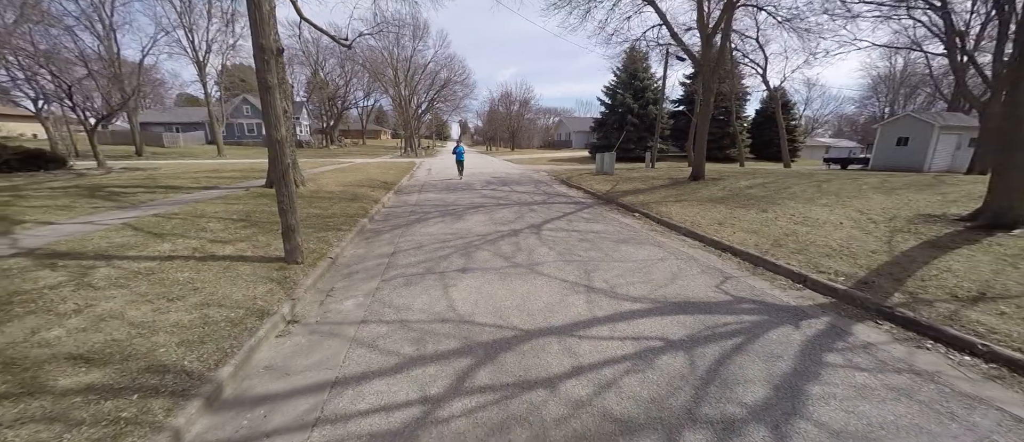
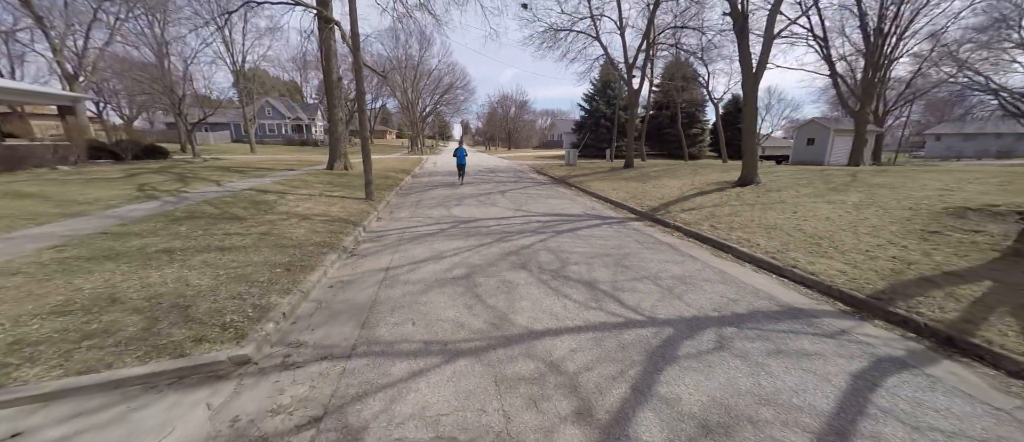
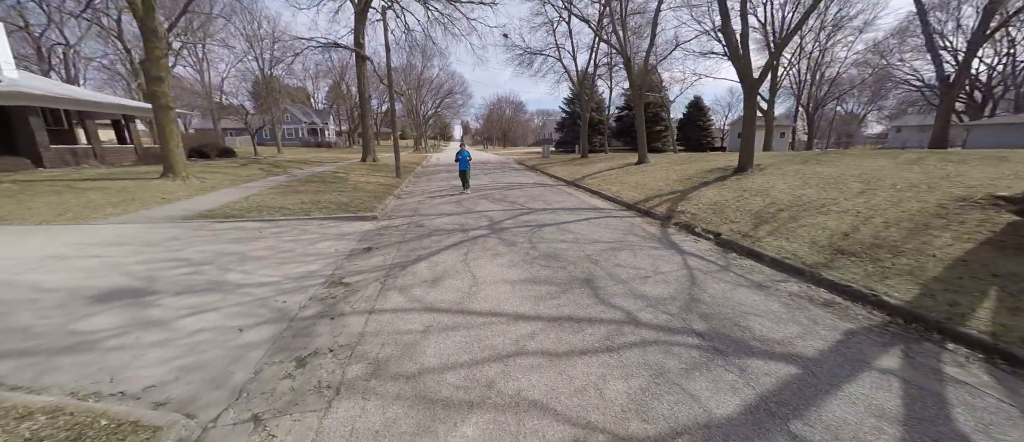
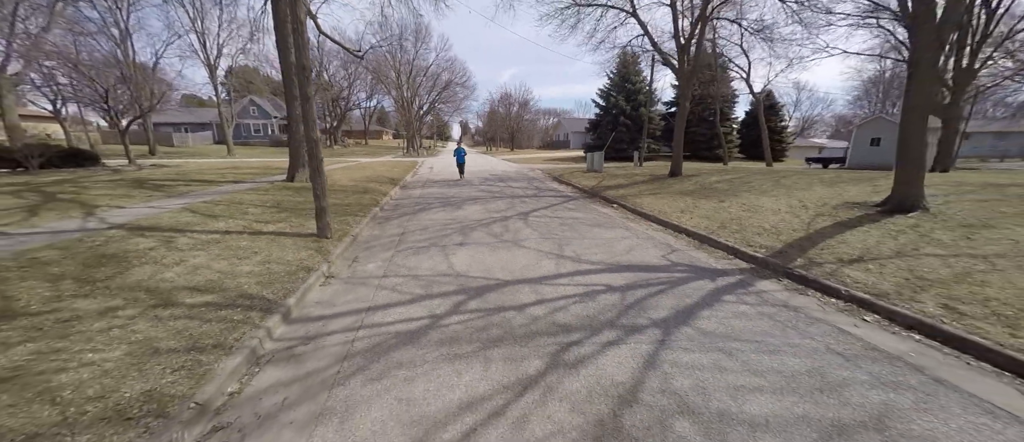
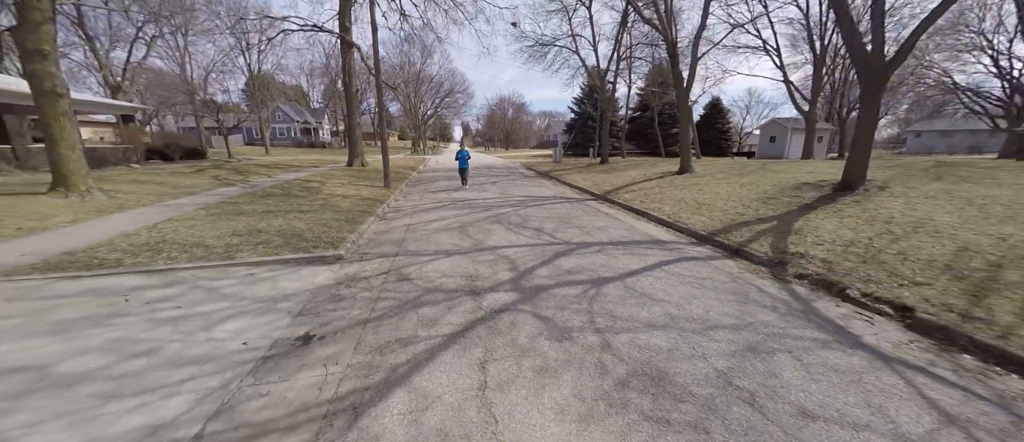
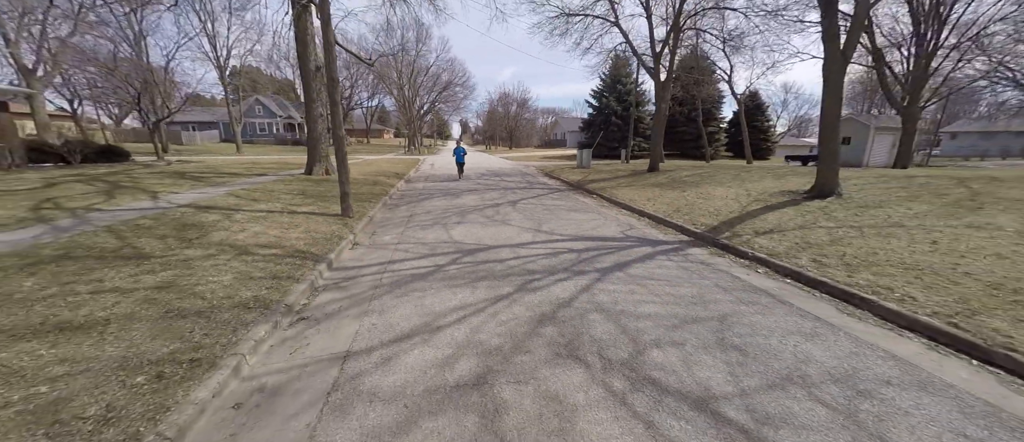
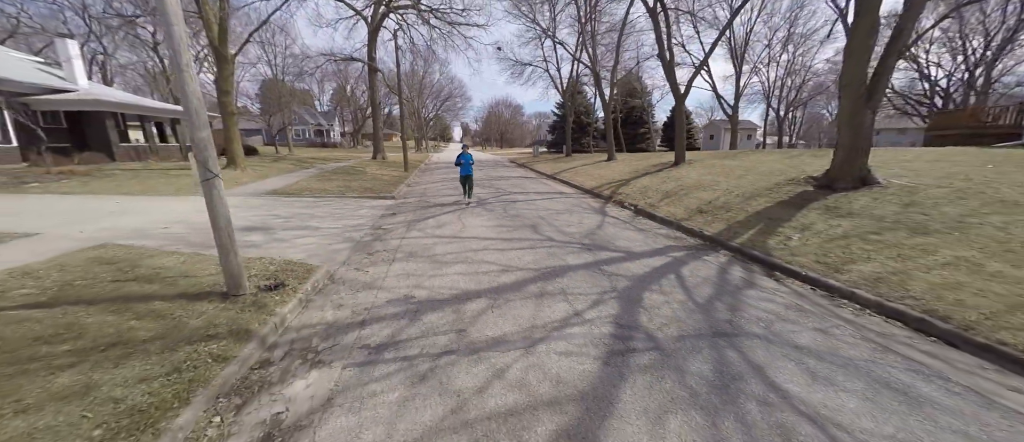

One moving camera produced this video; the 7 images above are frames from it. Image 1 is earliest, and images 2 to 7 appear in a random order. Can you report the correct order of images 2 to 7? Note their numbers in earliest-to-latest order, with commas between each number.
4, 6, 2, 5, 3, 7
